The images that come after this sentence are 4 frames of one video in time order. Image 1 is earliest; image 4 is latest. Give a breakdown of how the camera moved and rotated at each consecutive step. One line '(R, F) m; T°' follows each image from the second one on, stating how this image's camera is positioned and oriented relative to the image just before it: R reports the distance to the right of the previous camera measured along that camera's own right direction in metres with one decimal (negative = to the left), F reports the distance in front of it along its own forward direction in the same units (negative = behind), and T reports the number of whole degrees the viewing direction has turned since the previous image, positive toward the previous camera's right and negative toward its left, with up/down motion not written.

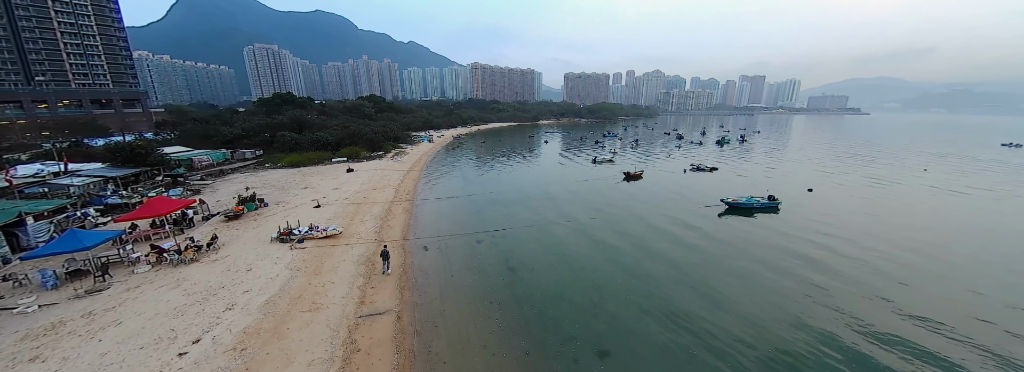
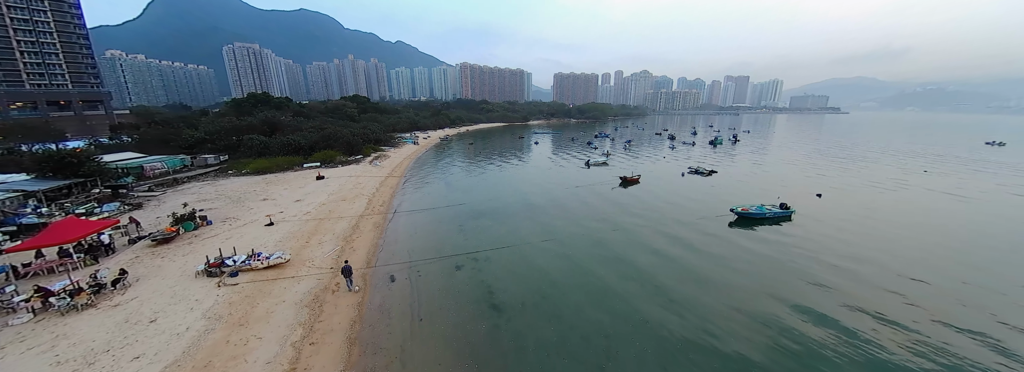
(+0.3, +2.9) m; +2°
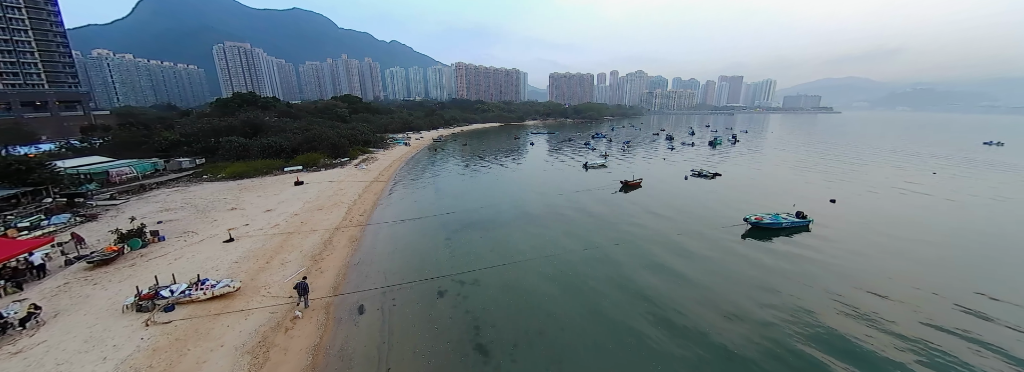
(+0.2, +2.1) m; +1°
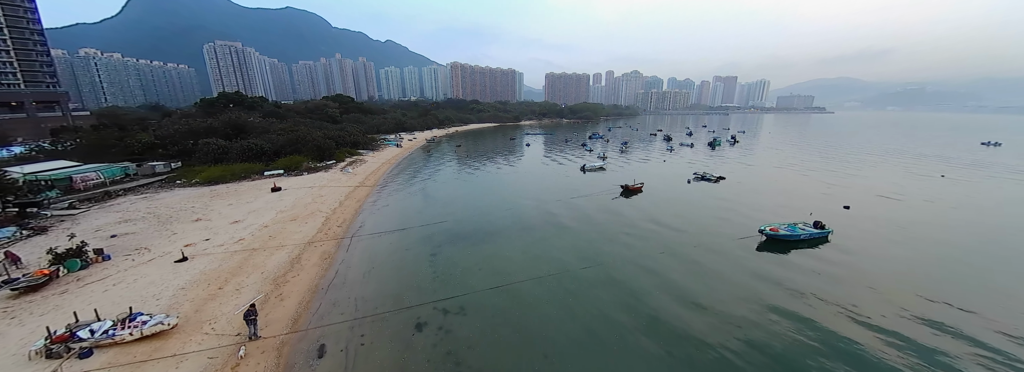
(+0.2, +1.9) m; +1°
